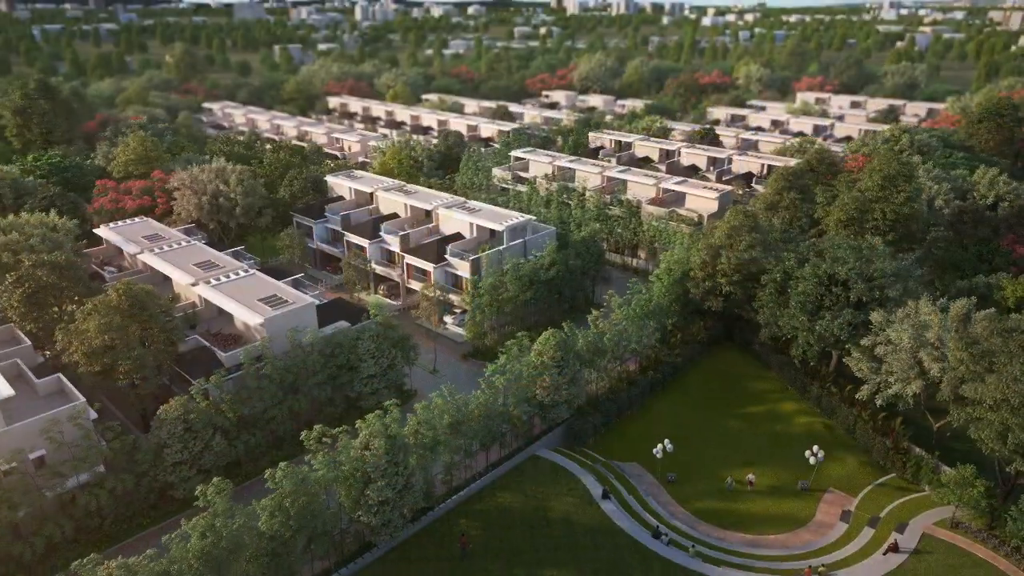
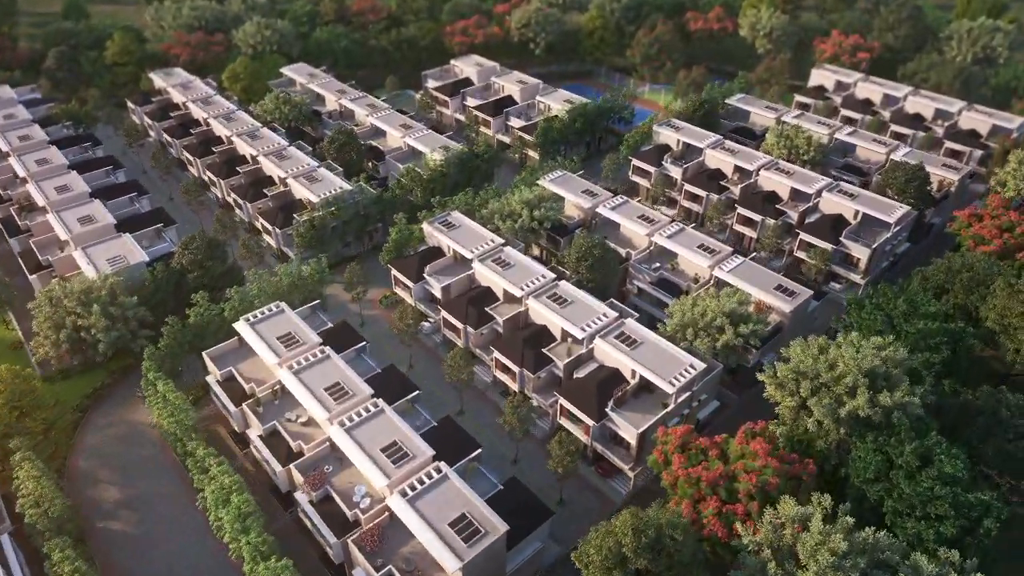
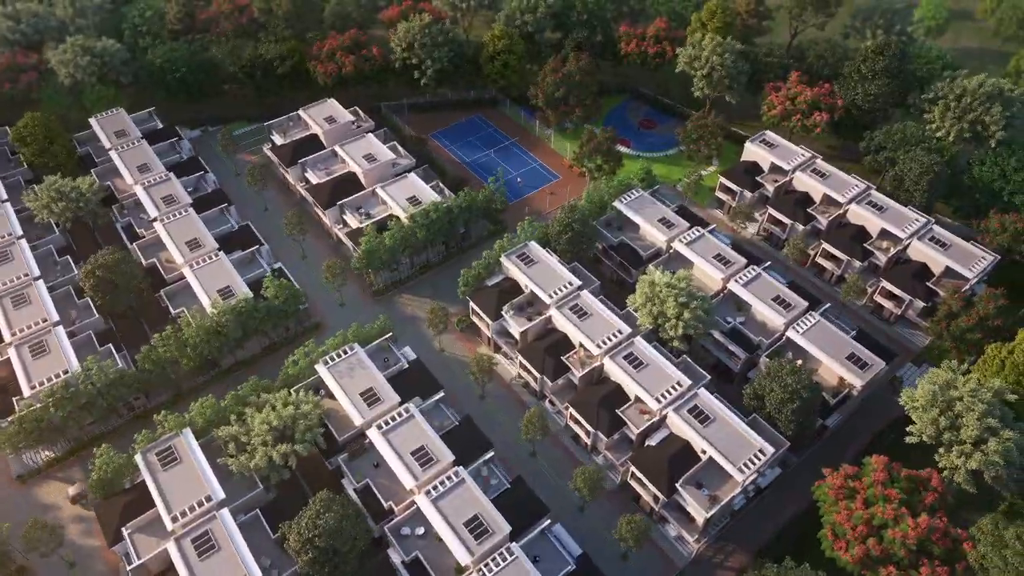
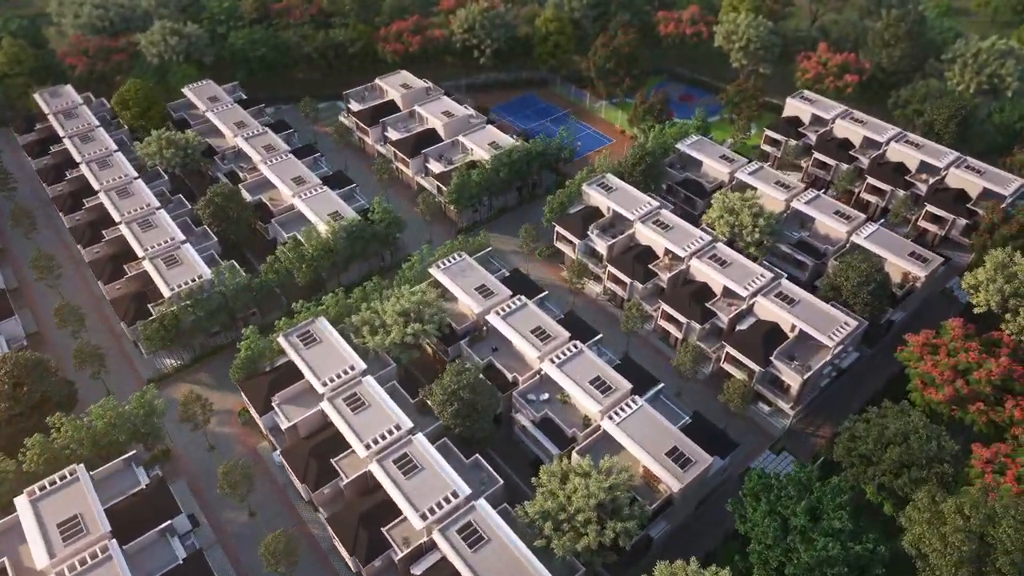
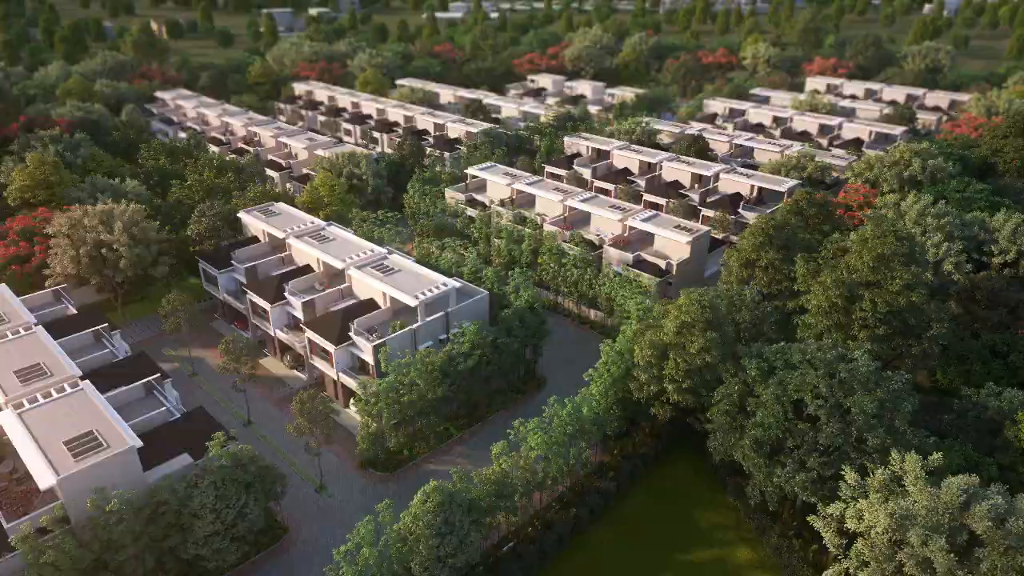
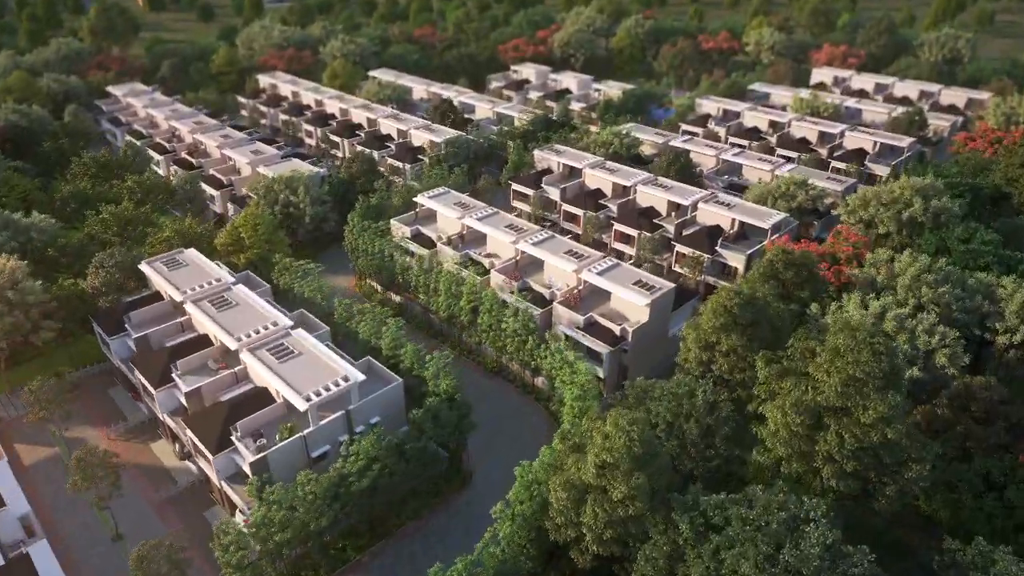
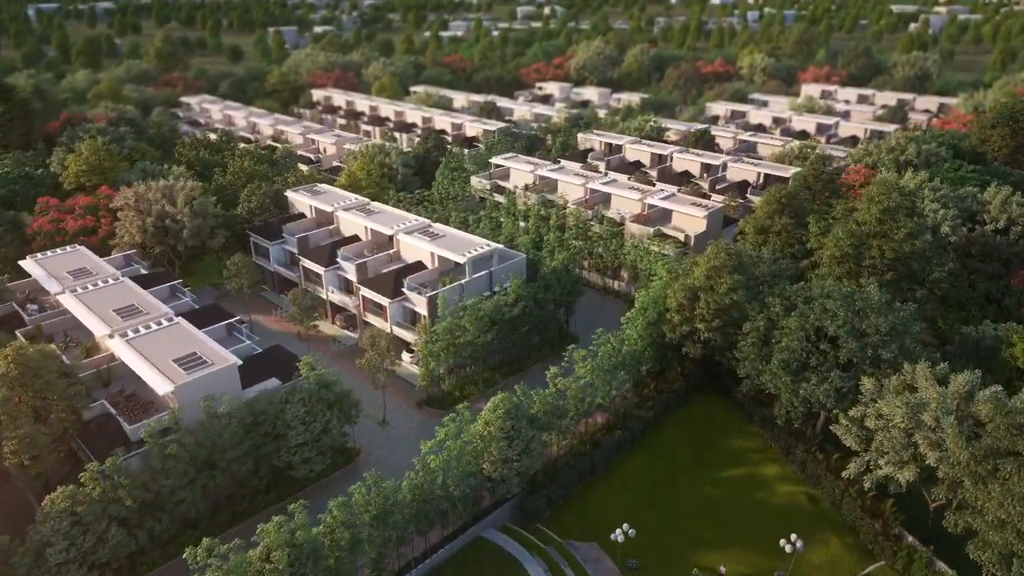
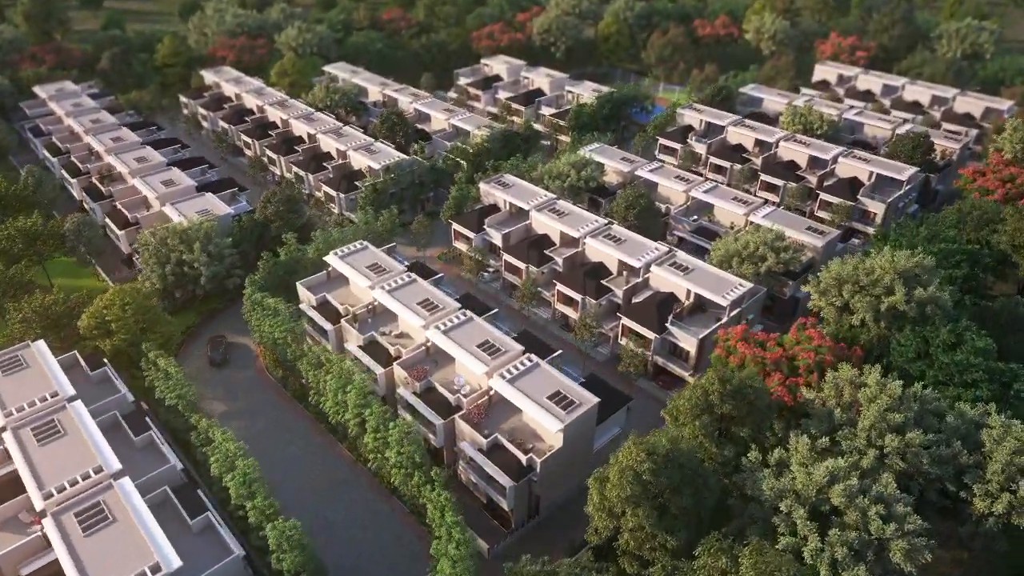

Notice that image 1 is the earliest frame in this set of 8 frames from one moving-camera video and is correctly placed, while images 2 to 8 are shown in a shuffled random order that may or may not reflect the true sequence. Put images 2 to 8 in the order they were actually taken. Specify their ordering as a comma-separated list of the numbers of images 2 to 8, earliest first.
7, 5, 6, 8, 2, 4, 3
